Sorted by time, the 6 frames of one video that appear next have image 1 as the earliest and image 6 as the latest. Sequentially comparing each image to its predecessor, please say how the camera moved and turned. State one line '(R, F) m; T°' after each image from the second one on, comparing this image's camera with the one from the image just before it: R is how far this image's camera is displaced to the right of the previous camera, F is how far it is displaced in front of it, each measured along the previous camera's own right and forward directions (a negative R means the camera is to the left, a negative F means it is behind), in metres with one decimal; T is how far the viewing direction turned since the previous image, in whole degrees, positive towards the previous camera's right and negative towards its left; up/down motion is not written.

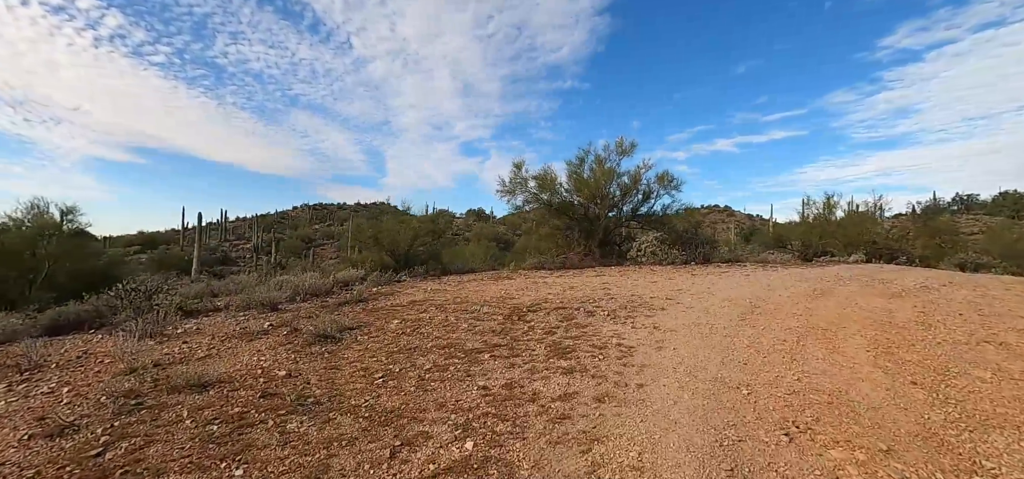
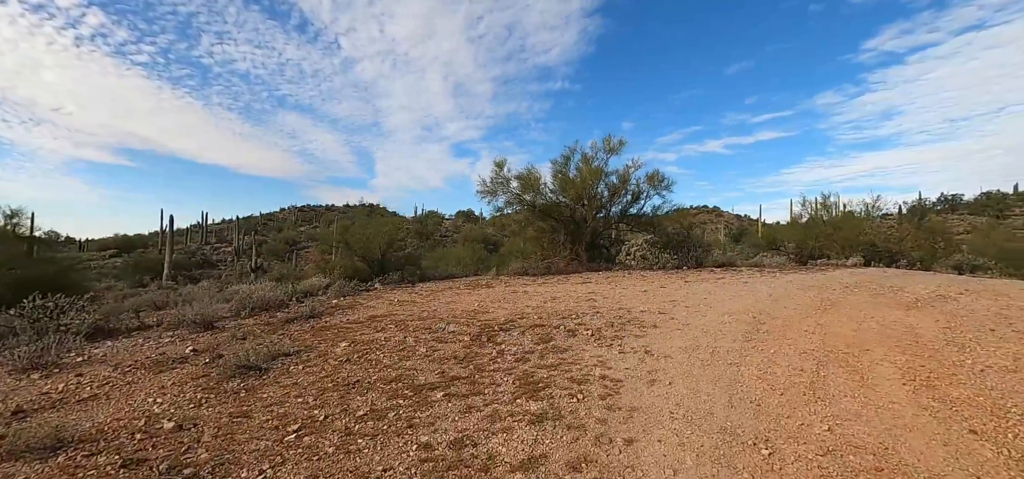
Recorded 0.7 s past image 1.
(+0.3, +1.0) m; +2°
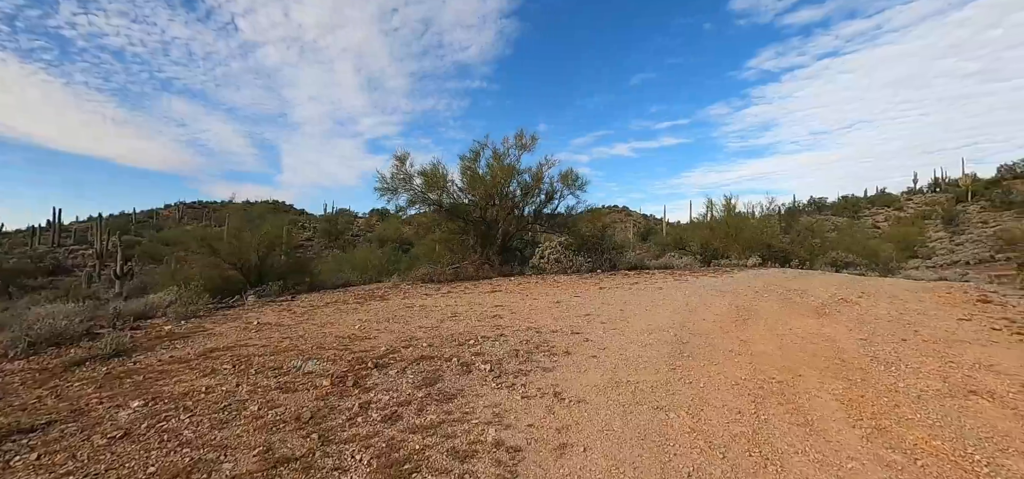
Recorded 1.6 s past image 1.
(+0.5, +1.2) m; +11°
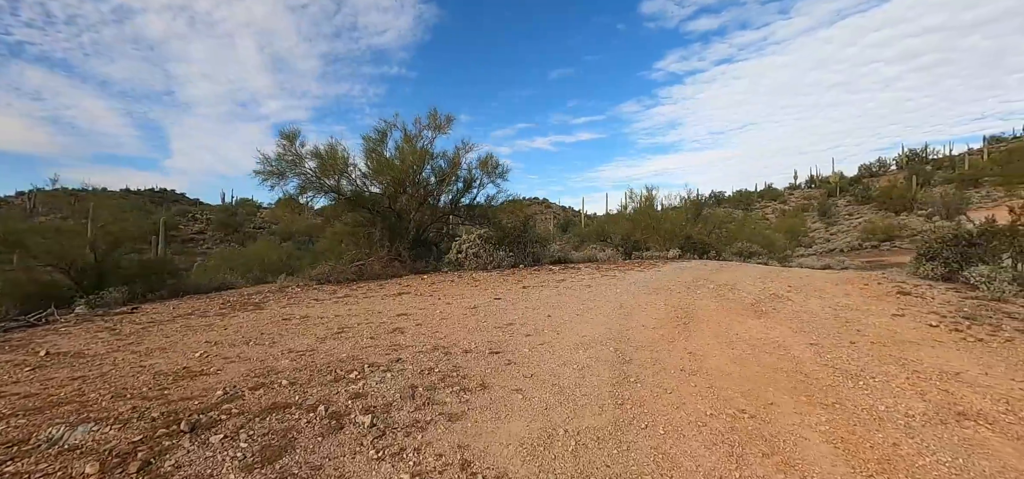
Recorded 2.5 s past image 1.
(+0.2, +1.2) m; +11°
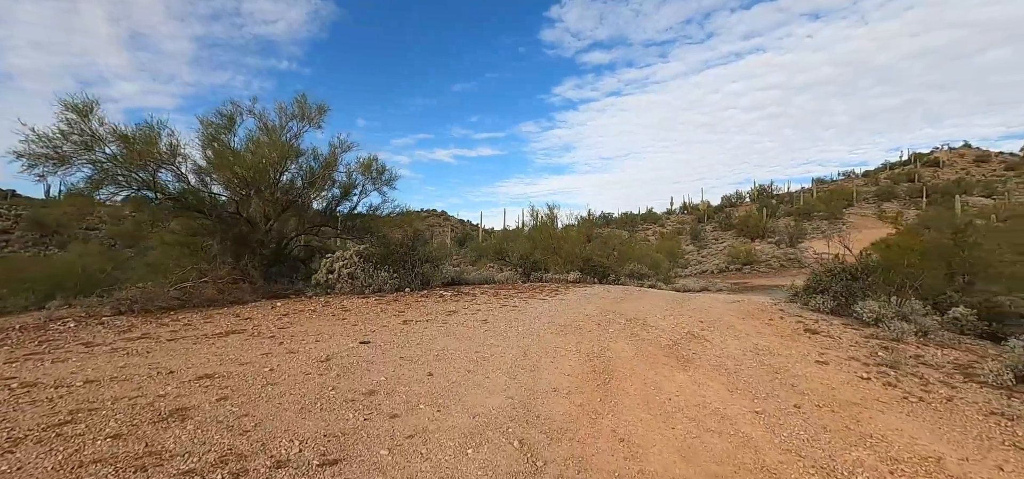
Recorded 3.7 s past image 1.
(+0.3, +1.4) m; +15°
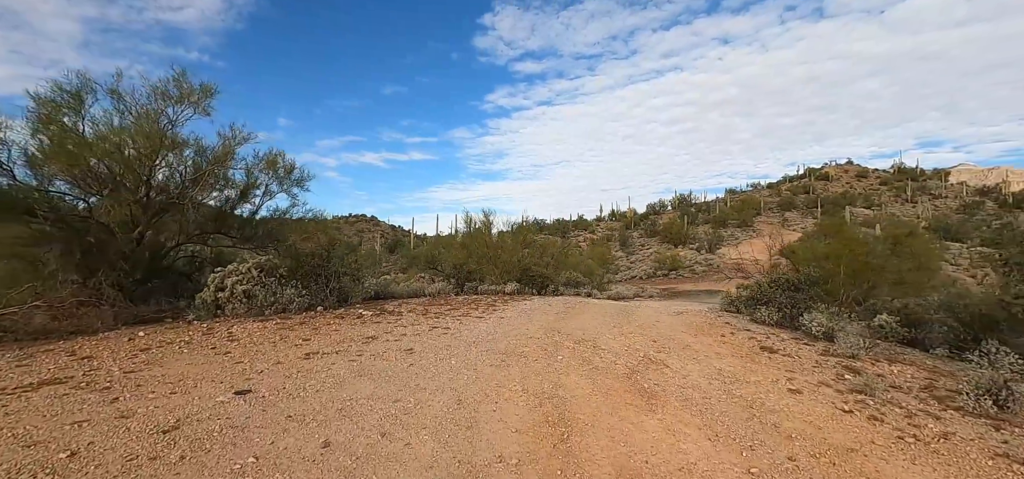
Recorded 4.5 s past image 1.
(0.0, +0.9) m; +10°
